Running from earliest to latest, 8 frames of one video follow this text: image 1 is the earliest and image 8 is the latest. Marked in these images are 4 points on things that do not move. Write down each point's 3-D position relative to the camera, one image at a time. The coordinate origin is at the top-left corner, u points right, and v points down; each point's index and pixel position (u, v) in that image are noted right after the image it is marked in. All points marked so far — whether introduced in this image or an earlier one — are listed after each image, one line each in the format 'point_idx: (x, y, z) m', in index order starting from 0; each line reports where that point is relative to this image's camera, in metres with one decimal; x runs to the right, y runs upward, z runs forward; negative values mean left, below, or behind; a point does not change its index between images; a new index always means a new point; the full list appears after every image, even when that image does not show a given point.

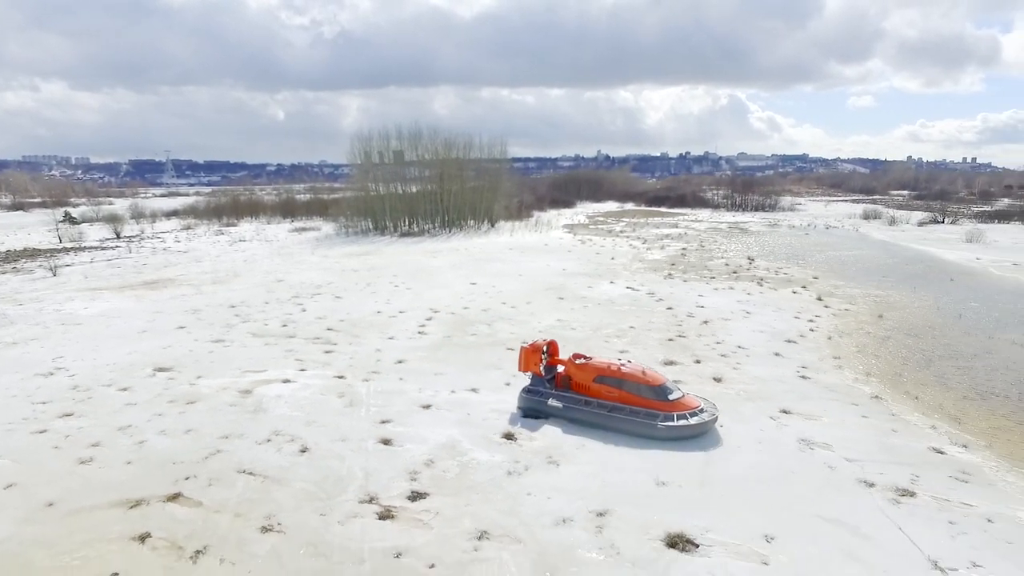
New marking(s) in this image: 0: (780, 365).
0: (+5.6, -1.6, +13.1) m
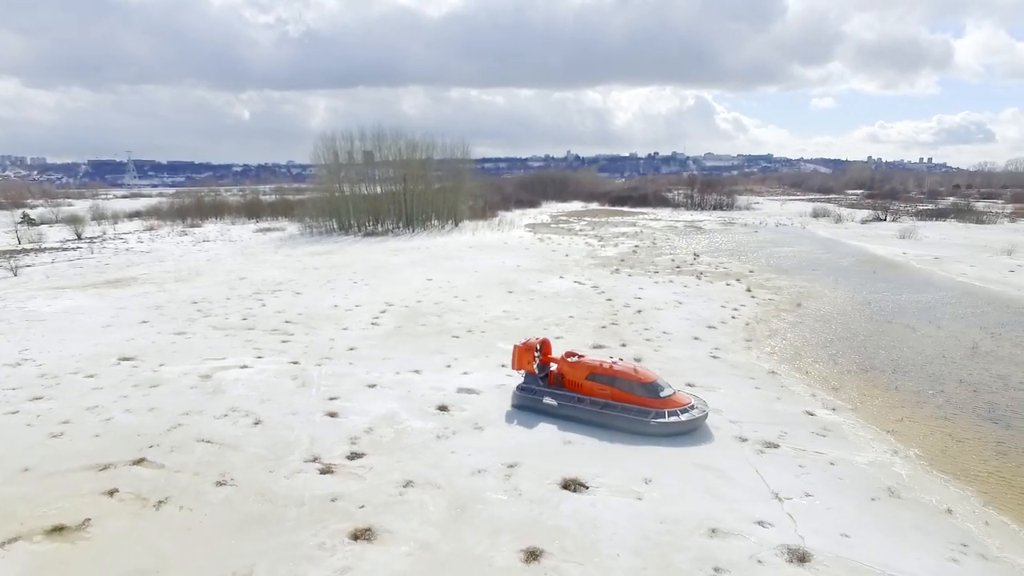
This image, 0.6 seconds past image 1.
0: (+4.3, -1.4, +14.5) m
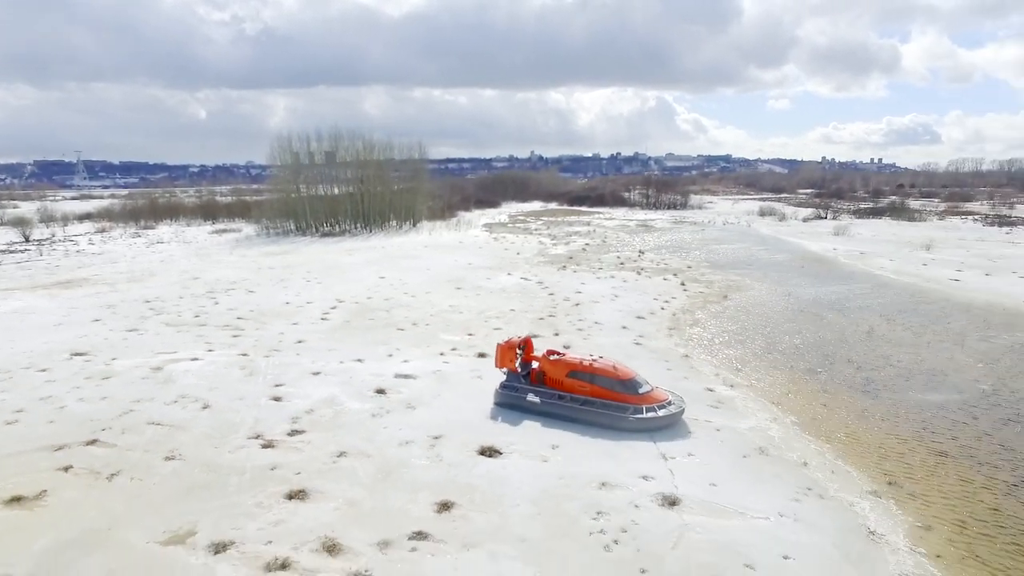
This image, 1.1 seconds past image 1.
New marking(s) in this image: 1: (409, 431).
0: (+2.8, -1.2, +15.8) m
1: (-1.6, -2.2, +9.8) m
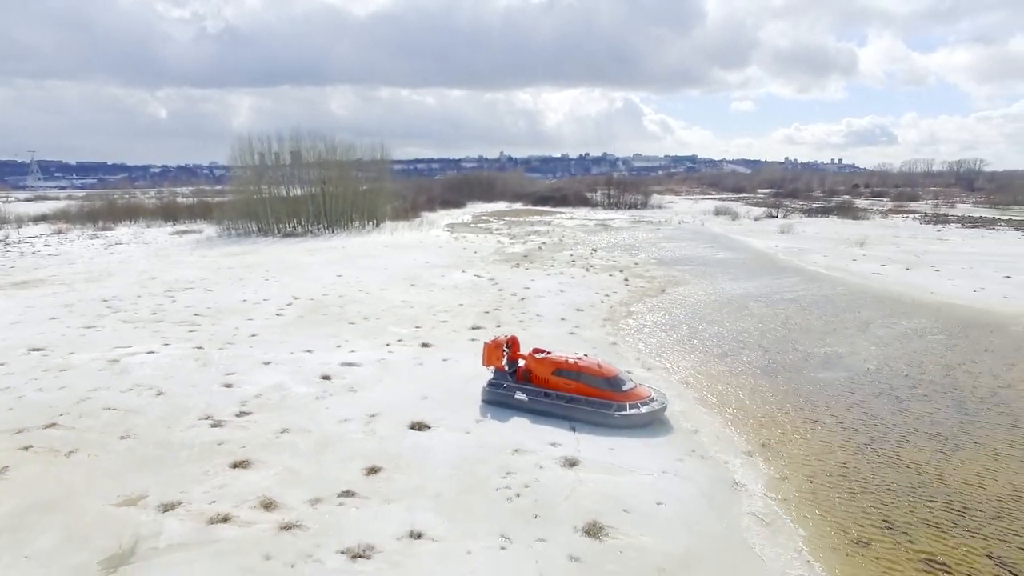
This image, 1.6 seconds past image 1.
0: (+1.3, -1.0, +17.0) m
1: (-2.8, -2.1, +10.8) m
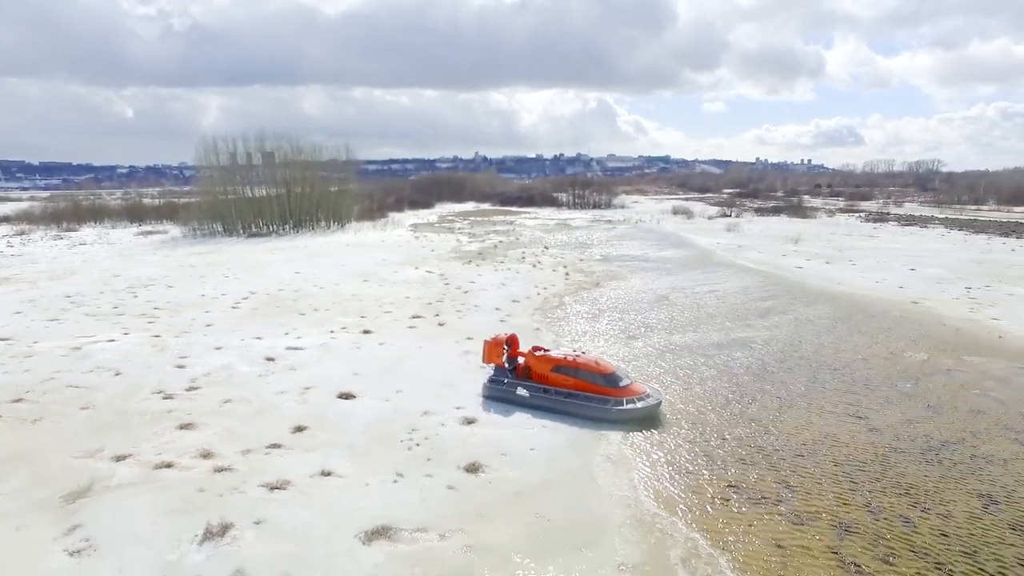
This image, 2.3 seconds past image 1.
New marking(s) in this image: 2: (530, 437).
0: (-0.6, -0.8, +18.7) m
1: (-4.5, -1.9, +12.3) m
2: (+0.3, -2.3, +9.8) m
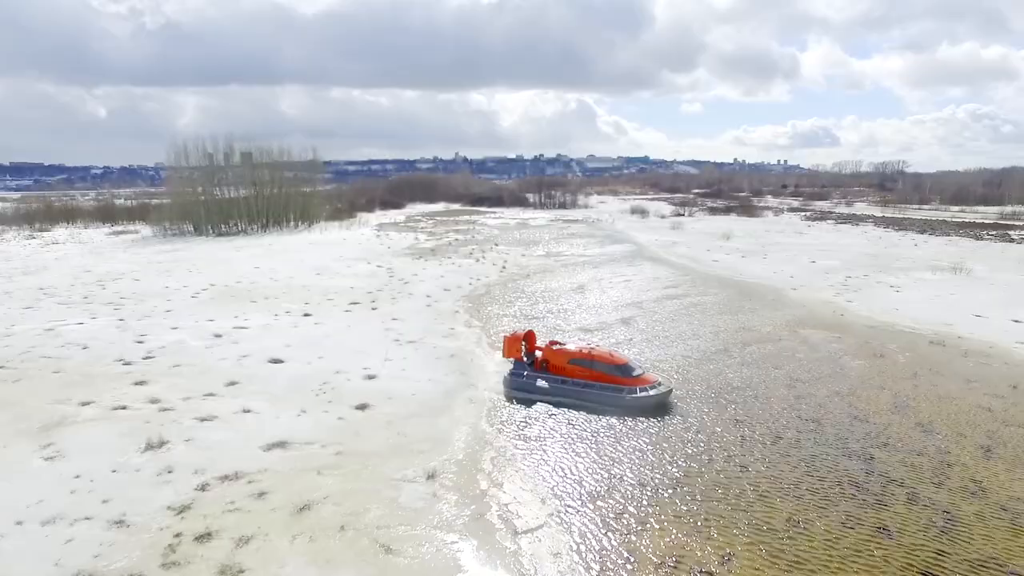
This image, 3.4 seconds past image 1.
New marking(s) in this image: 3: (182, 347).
0: (-3.1, -0.4, +21.3) m
1: (-6.8, -1.6, +14.8) m
2: (-2.0, -2.0, +12.5) m
3: (-8.1, -1.5, +15.3) m
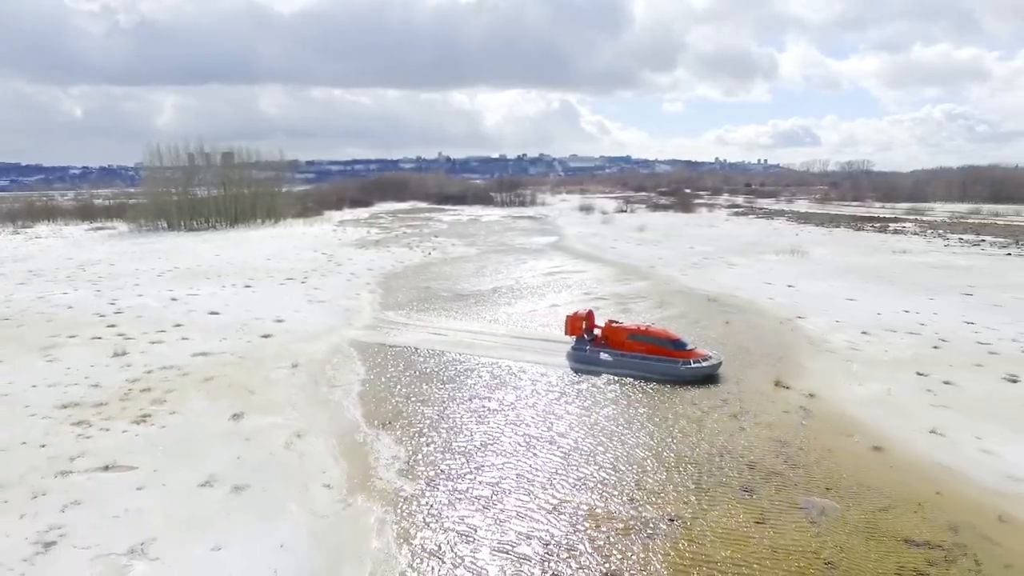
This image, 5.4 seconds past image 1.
0: (-7.1, +0.4, +26.4) m
1: (-10.6, -0.7, +19.8) m
2: (-5.7, -1.1, +17.6) m
3: (-11.9, -0.6, +20.2) m
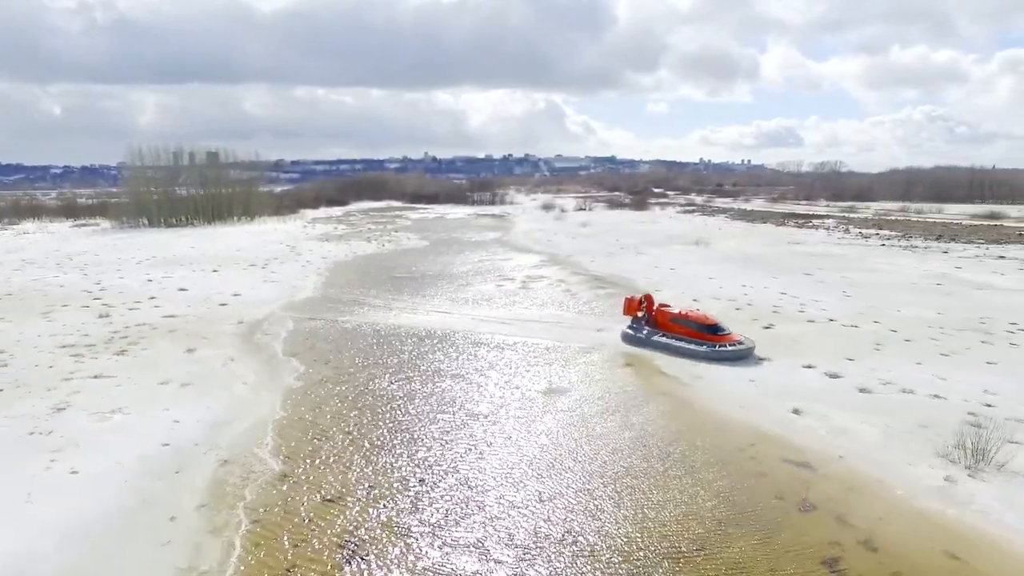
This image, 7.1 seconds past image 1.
0: (-10.3, +1.1, +30.4) m
1: (-13.7, 0.0, +23.8) m
2: (-8.8, -0.4, +21.7) m
3: (-15.1, +0.1, +24.2) m
